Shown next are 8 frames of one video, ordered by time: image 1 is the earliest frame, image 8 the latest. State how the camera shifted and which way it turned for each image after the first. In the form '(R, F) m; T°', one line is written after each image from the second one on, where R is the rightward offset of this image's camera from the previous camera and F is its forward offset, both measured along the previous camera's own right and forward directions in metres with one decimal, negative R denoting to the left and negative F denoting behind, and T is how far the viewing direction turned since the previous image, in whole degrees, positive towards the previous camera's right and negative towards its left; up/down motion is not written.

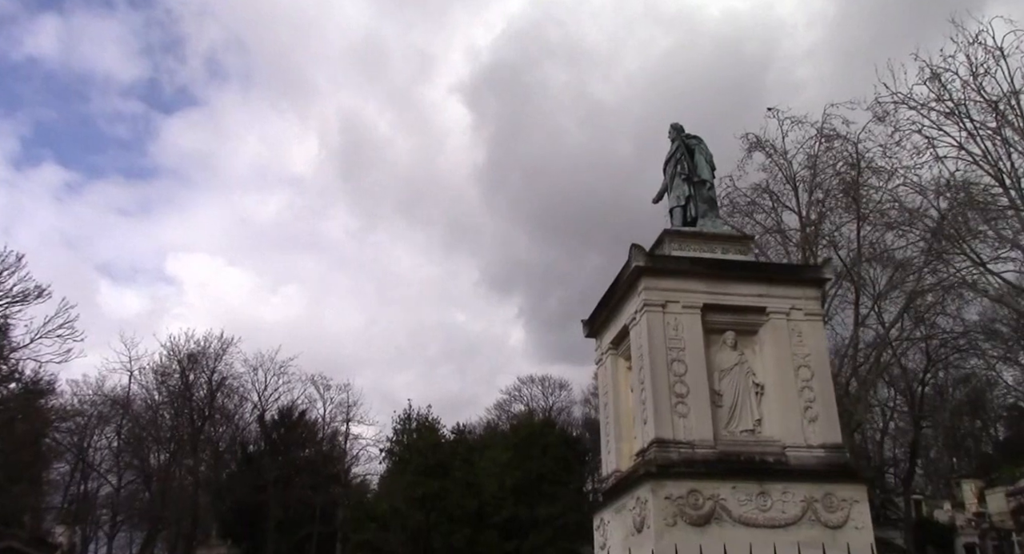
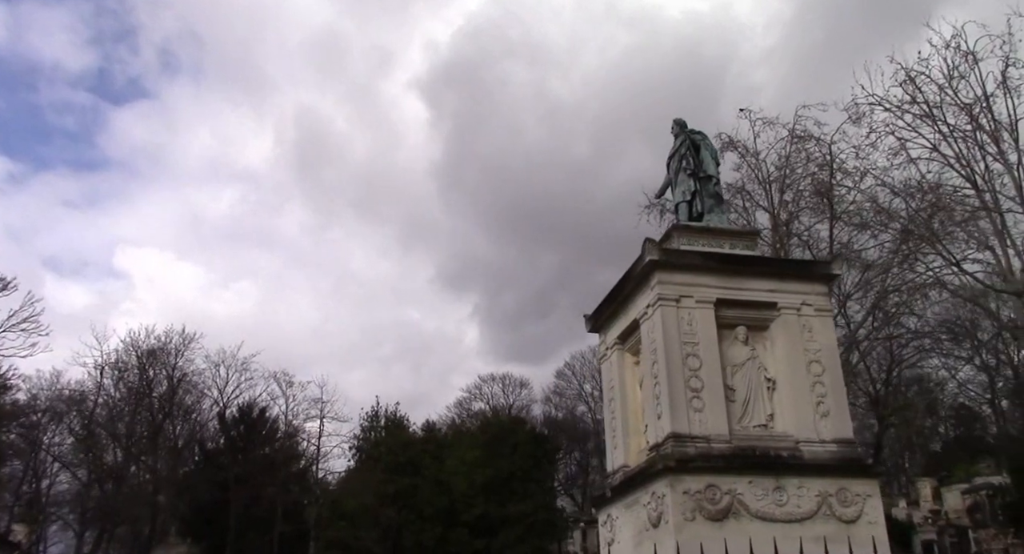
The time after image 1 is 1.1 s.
(-0.4, +0.1) m; +3°
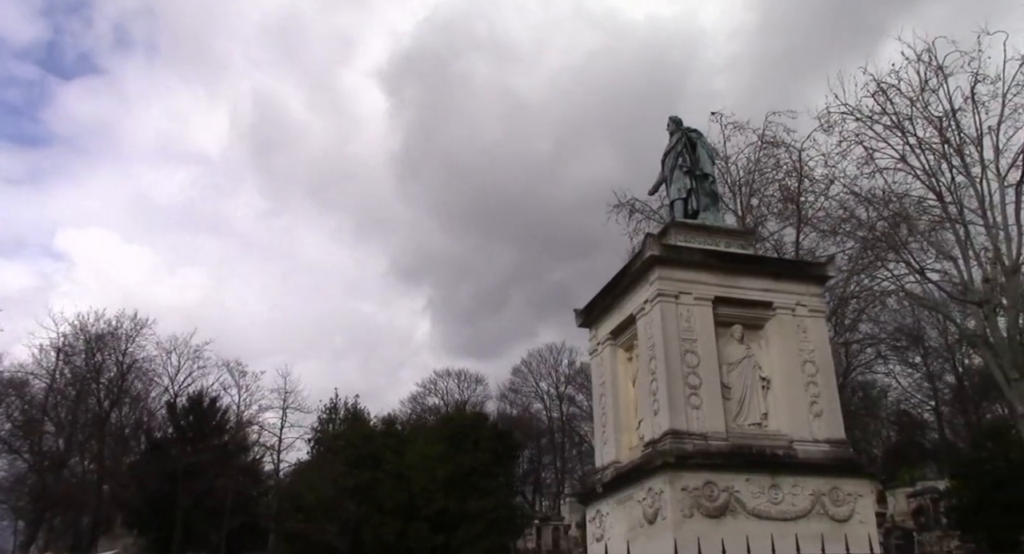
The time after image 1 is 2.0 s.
(-0.4, +0.1) m; +3°
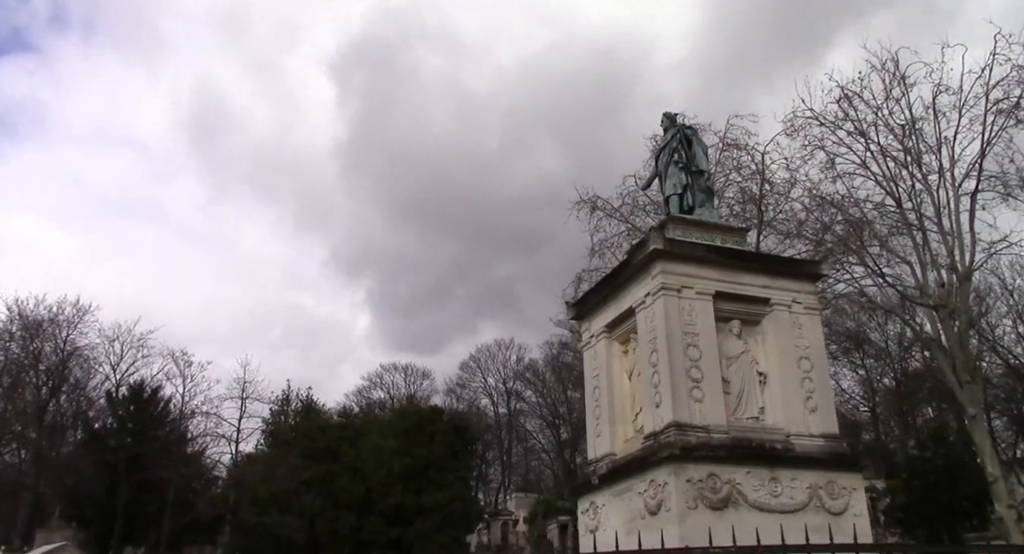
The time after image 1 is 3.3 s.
(-0.5, +0.1) m; +4°
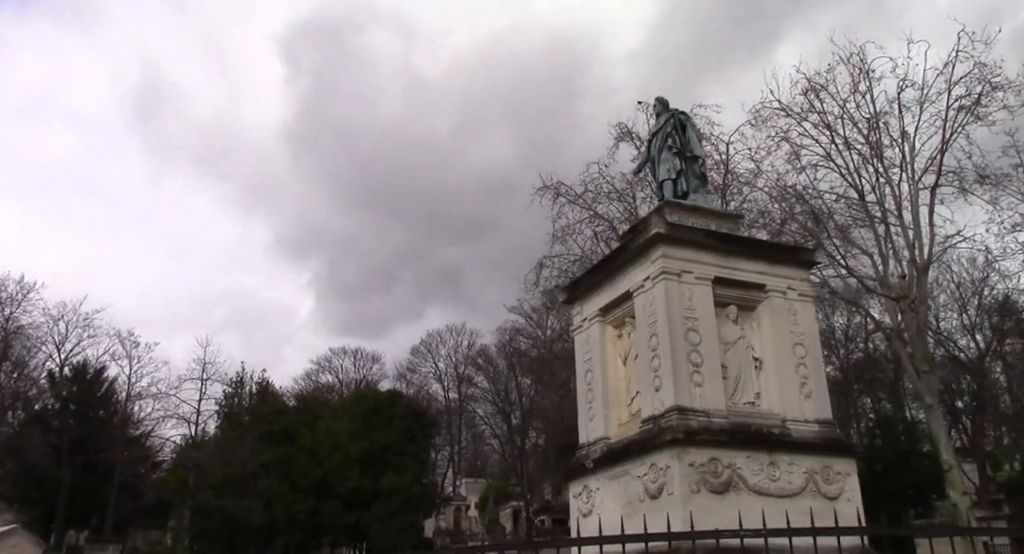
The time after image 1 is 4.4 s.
(-0.4, +0.1) m; +3°
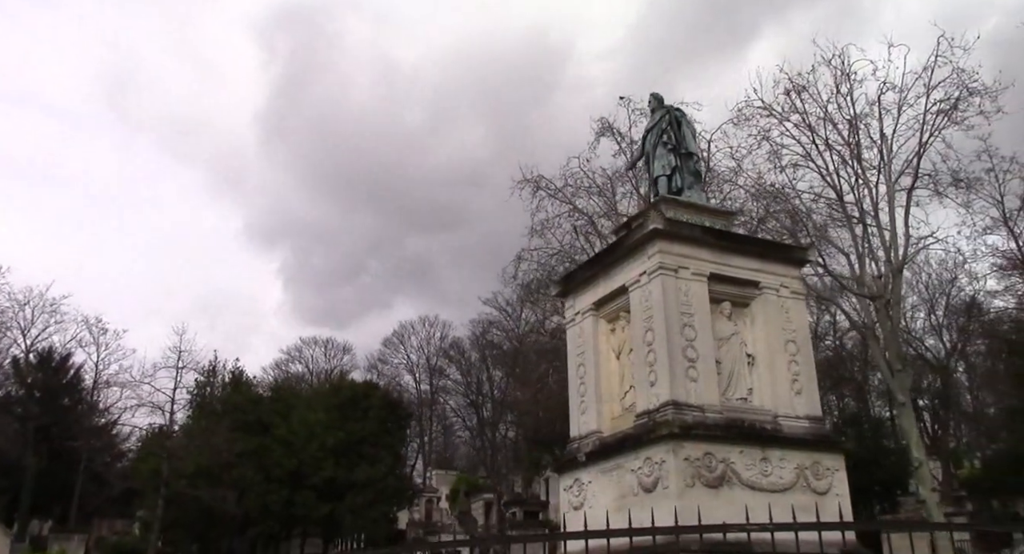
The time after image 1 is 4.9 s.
(-0.2, 0.0) m; +2°
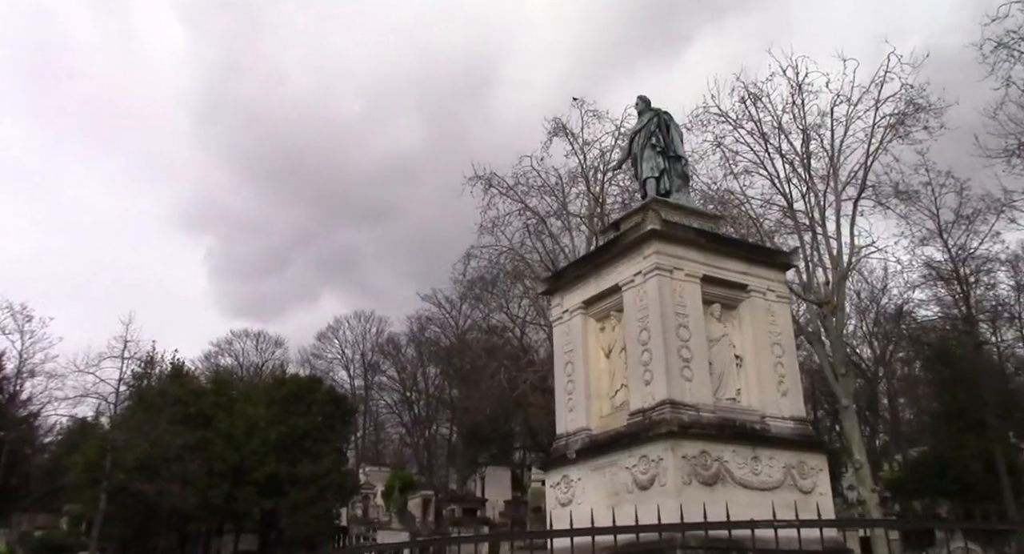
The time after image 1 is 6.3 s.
(-0.5, 0.0) m; +4°
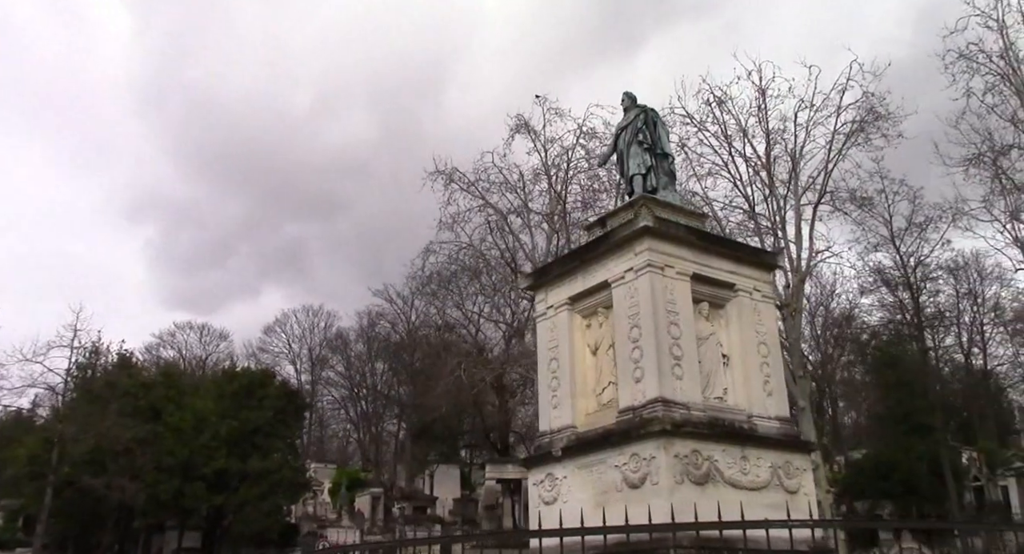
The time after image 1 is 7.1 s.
(-0.3, +0.1) m; +3°
